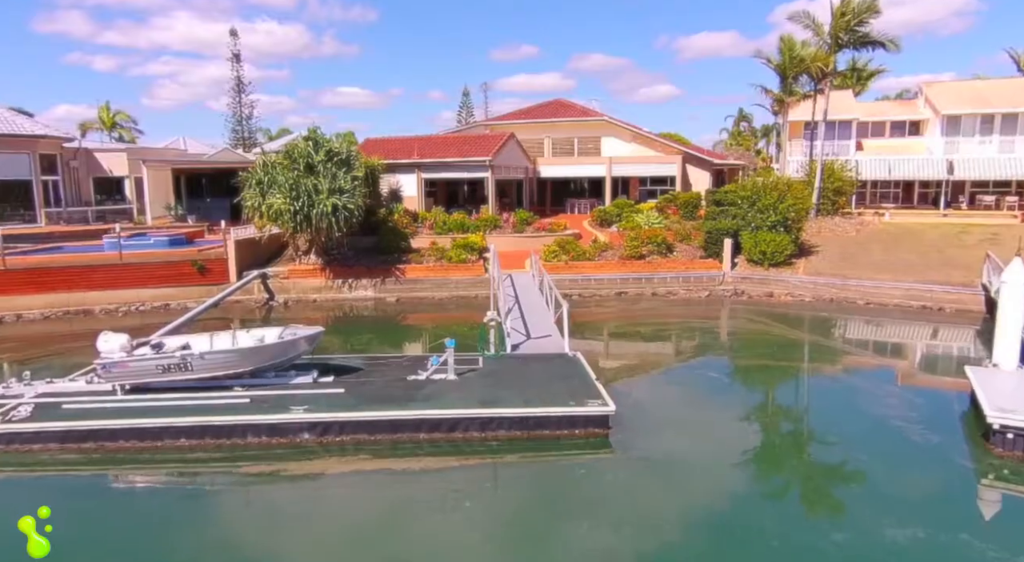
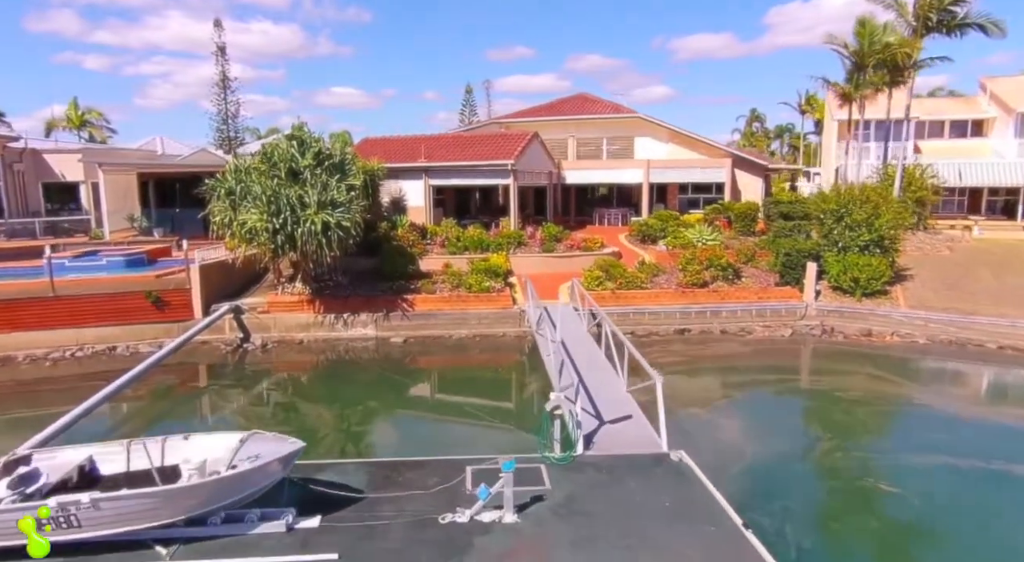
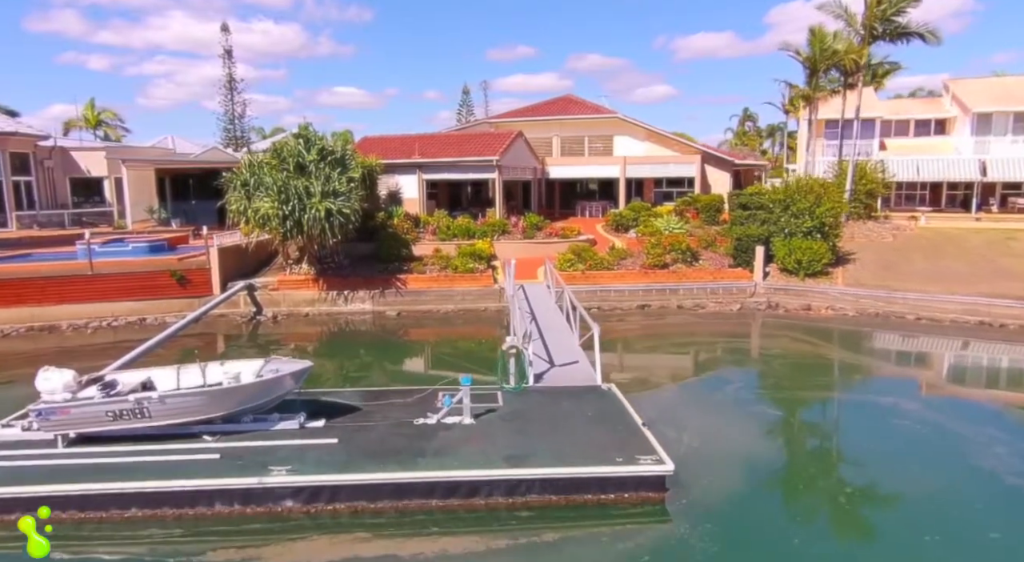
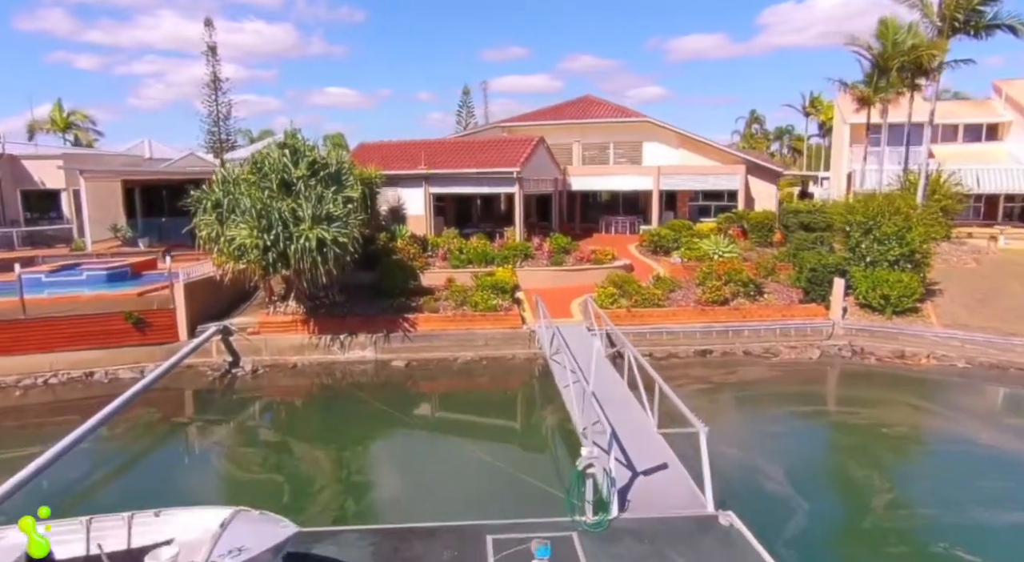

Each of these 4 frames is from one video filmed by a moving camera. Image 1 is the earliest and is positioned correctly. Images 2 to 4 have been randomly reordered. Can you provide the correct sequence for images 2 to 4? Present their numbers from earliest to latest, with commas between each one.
3, 2, 4
